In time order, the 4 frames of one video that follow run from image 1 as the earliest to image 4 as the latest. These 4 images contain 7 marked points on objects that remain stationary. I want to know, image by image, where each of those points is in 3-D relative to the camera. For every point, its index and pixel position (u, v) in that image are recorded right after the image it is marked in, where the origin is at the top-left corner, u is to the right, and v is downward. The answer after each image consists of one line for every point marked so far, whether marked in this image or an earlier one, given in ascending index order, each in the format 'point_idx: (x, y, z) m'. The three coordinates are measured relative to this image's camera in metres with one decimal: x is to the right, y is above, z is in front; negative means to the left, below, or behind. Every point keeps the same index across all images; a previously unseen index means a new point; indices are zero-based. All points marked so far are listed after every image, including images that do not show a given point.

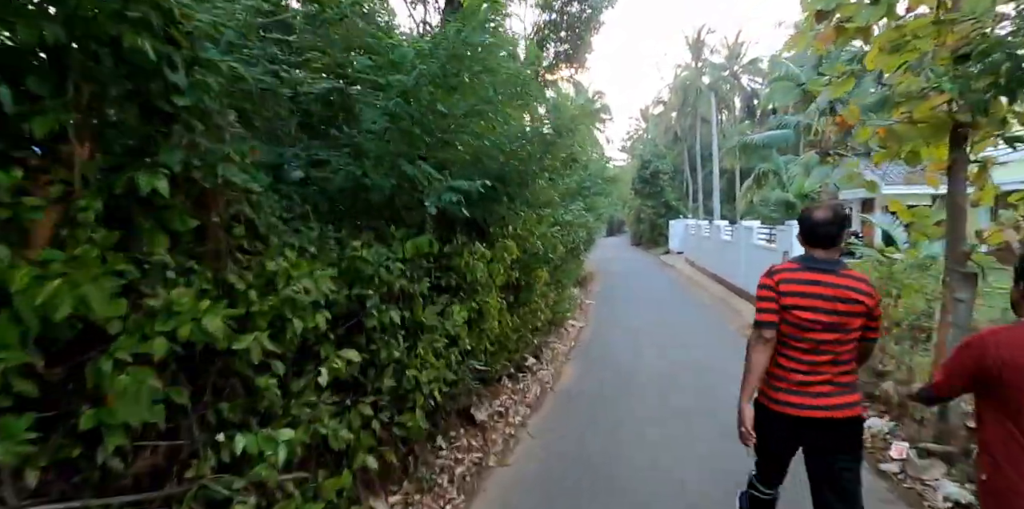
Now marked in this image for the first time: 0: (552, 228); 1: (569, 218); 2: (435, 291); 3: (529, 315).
0: (+0.6, +0.4, +8.0) m
1: (+1.0, +0.6, +9.3) m
2: (-0.5, -0.3, +3.8) m
3: (+0.3, -0.8, +7.1) m
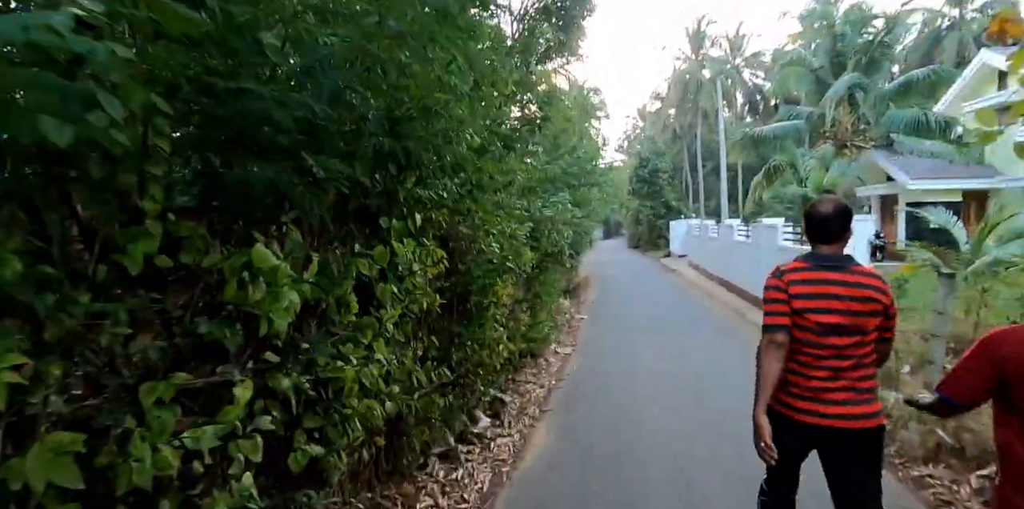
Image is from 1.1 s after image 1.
0: (+0.1, +0.3, +5.7) m
1: (+0.5, +0.5, +7.1) m
2: (-1.0, -0.3, +1.5) m
3: (-0.2, -0.8, +4.8) m
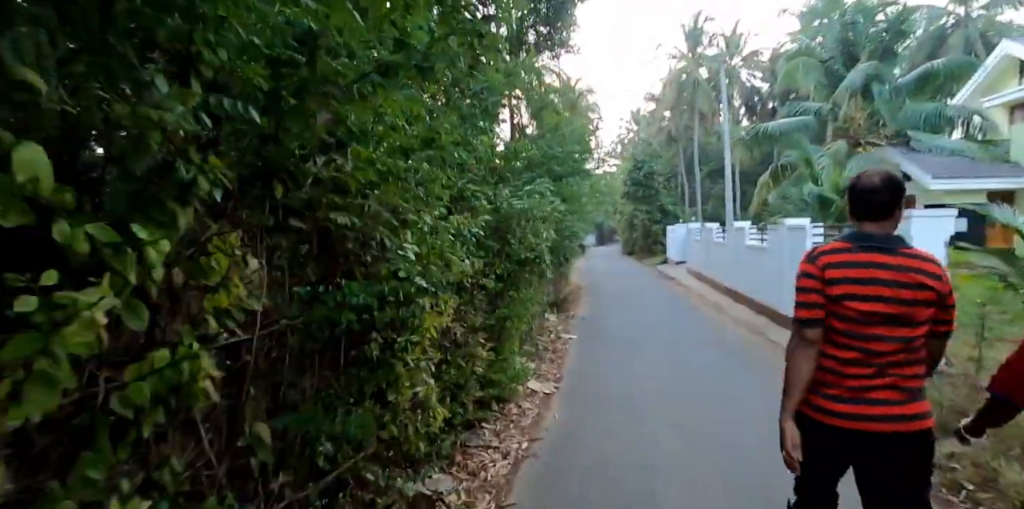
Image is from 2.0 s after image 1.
0: (-0.3, +0.2, +3.9) m
1: (+0.1, +0.4, +5.2) m
2: (-1.4, -0.3, -0.3) m
3: (-0.6, -0.9, +2.9) m
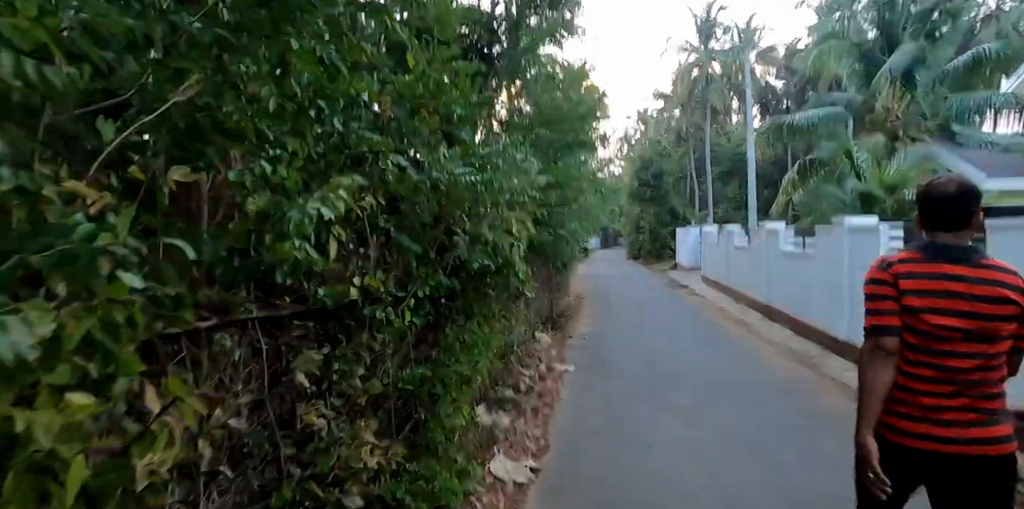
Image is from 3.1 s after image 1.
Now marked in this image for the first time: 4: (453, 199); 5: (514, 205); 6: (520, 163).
0: (-0.6, +0.2, +1.8) m
1: (-0.2, +0.4, +3.1) m
2: (-1.7, -0.3, -2.4) m
3: (-0.9, -0.9, +0.8) m
4: (-0.3, +0.4, +3.0) m
5: (0.0, +0.4, +3.6) m
6: (+0.1, +0.8, +4.1) m
